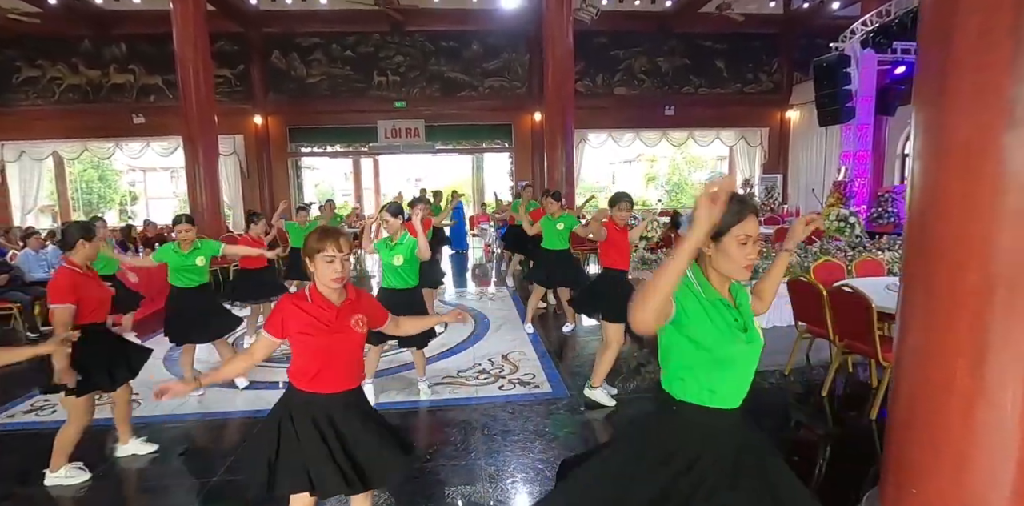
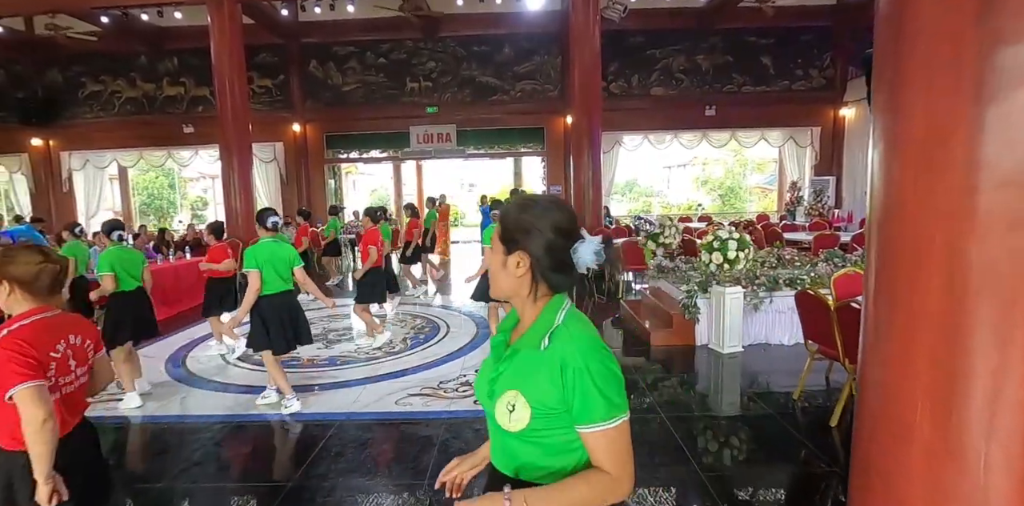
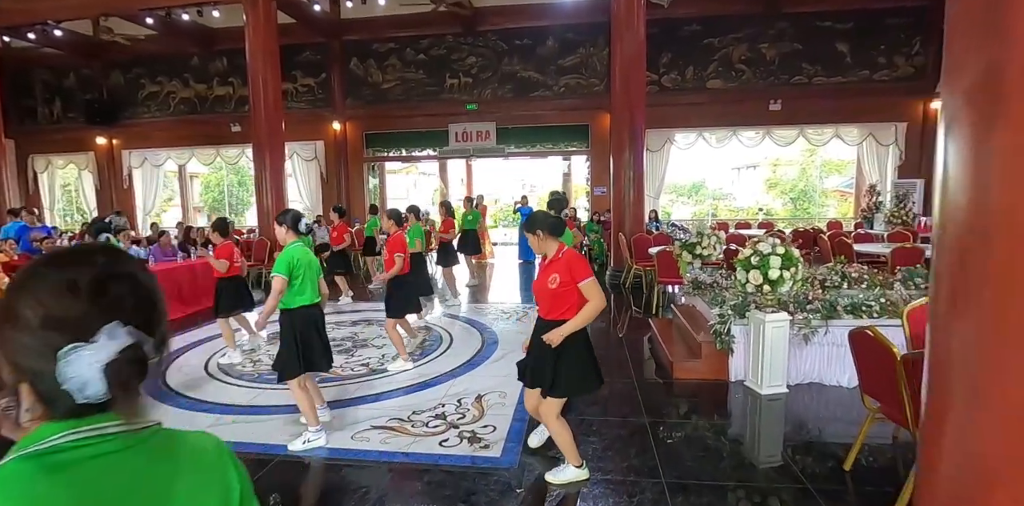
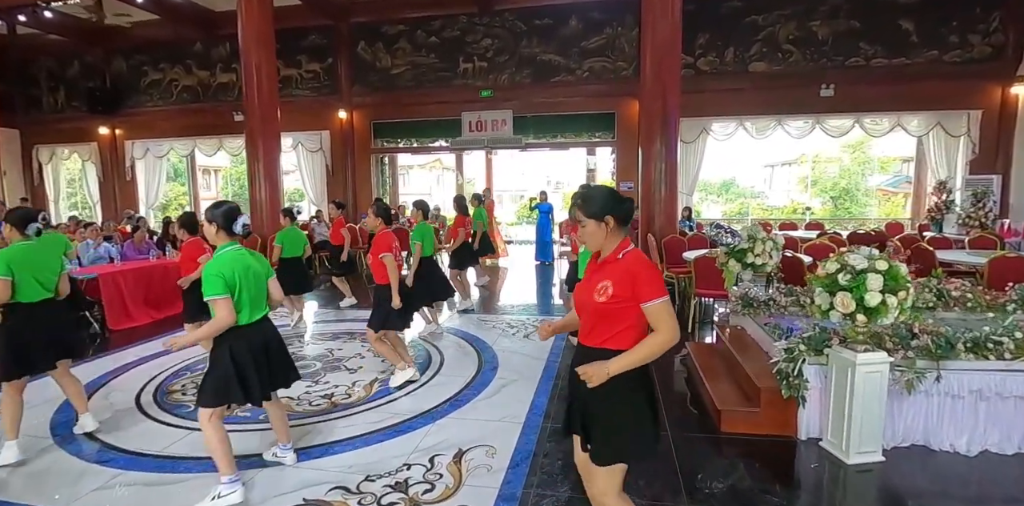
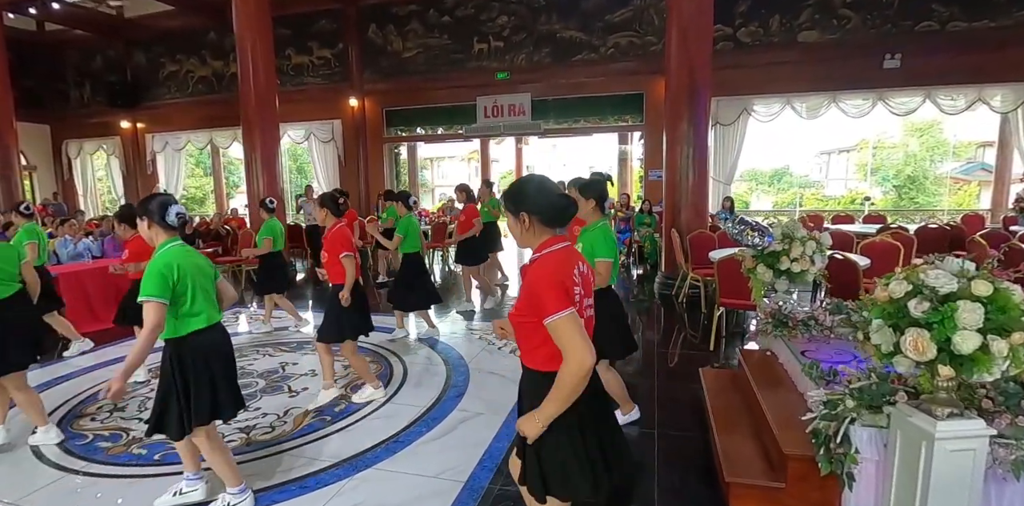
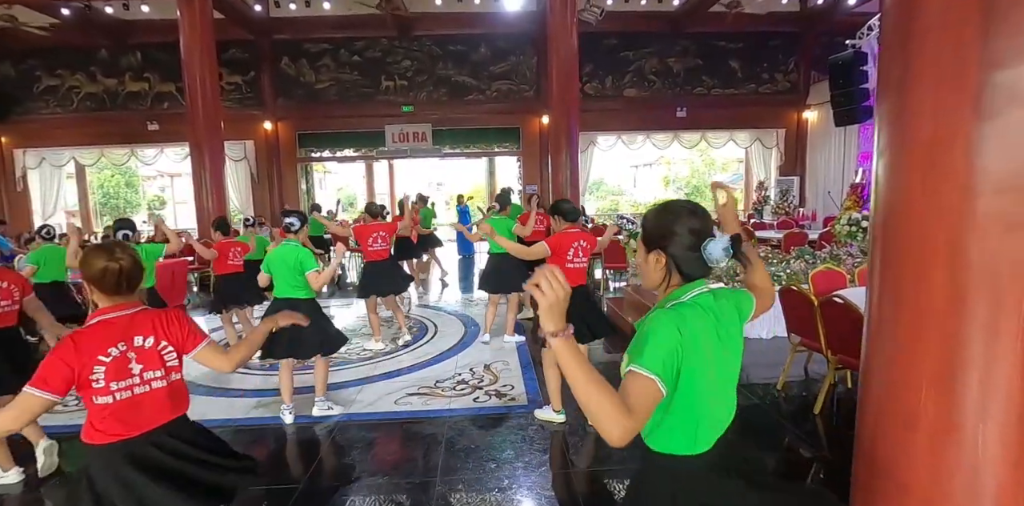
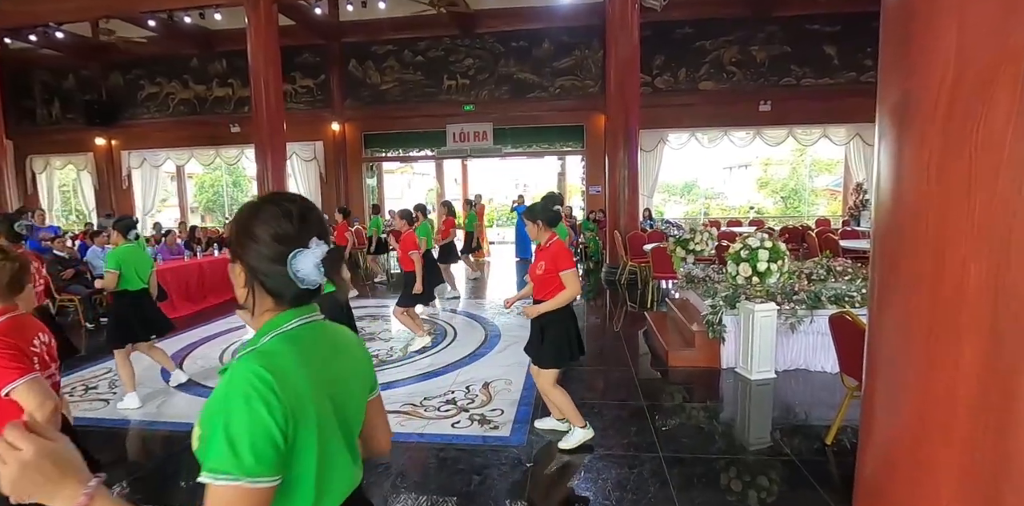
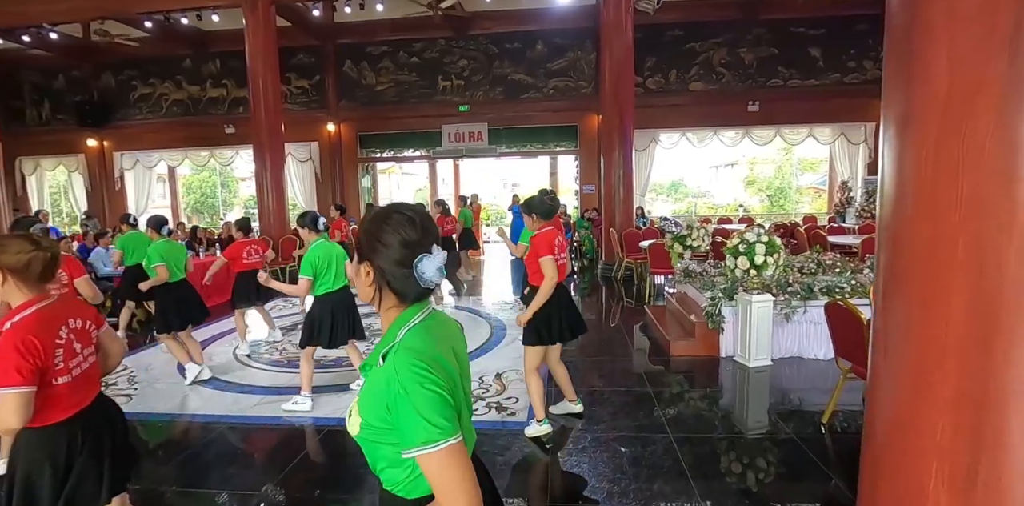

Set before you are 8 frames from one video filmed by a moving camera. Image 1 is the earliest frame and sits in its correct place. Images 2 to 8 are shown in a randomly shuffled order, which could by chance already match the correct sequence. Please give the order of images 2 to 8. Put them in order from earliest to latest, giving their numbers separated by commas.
6, 2, 8, 7, 3, 4, 5
